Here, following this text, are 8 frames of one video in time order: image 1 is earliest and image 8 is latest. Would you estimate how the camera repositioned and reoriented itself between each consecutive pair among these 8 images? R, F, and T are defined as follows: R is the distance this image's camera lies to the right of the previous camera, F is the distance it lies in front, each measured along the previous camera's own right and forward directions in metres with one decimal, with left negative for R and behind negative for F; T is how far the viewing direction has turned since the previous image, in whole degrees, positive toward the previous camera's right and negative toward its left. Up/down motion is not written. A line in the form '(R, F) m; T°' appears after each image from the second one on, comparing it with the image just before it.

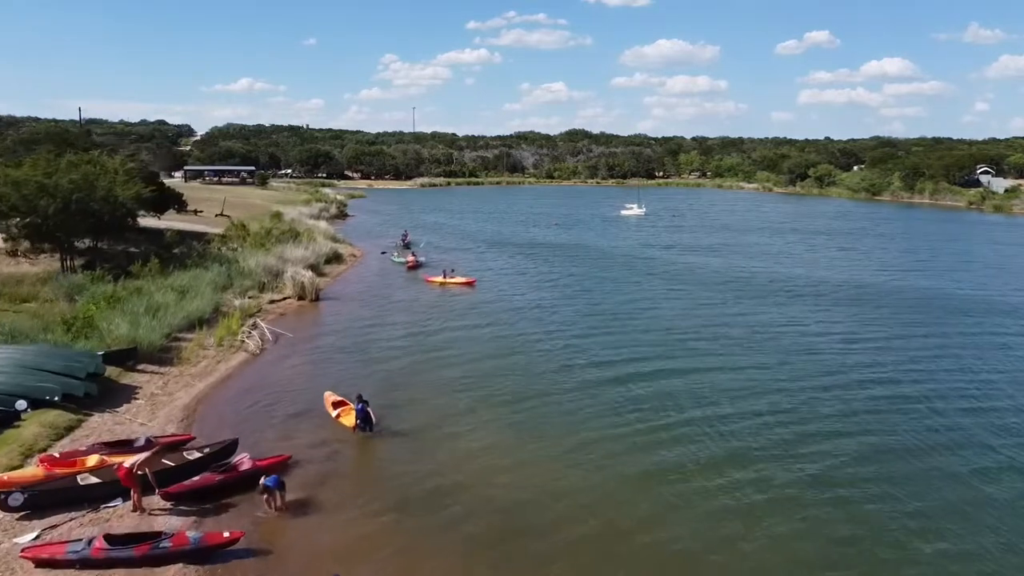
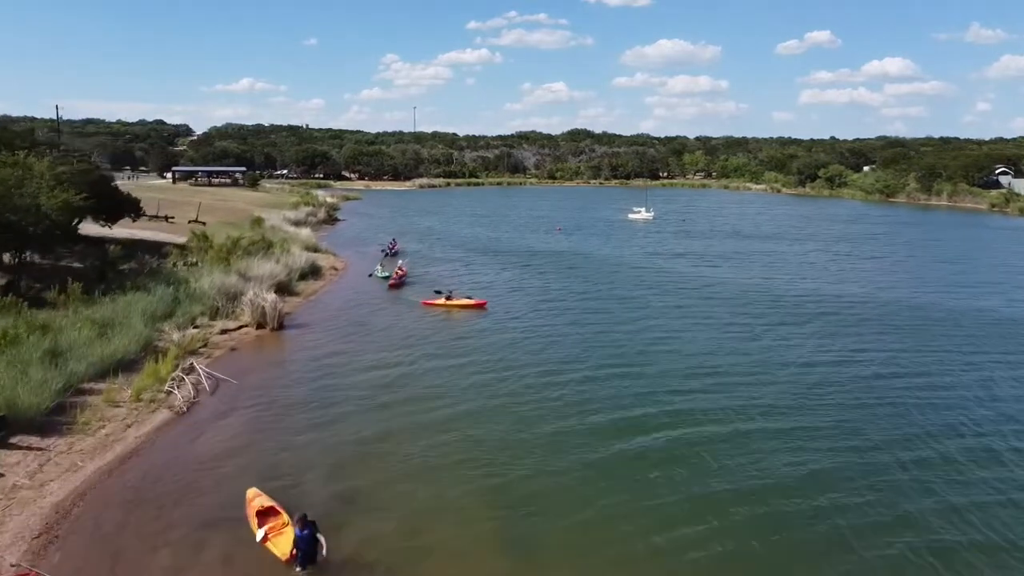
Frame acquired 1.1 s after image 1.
(+0.1, +5.0) m; 0°
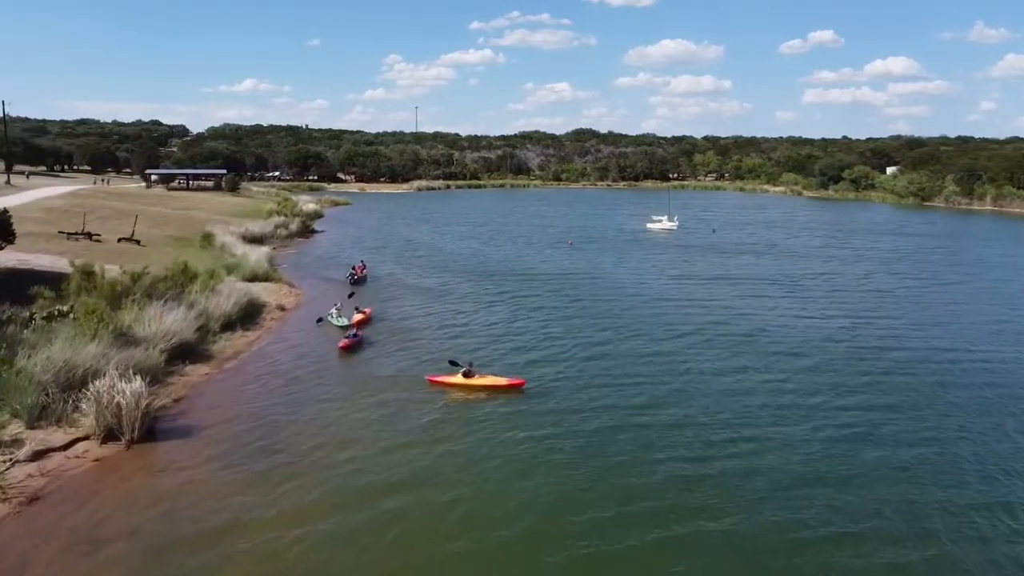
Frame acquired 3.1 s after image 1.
(0.0, +10.2) m; 0°
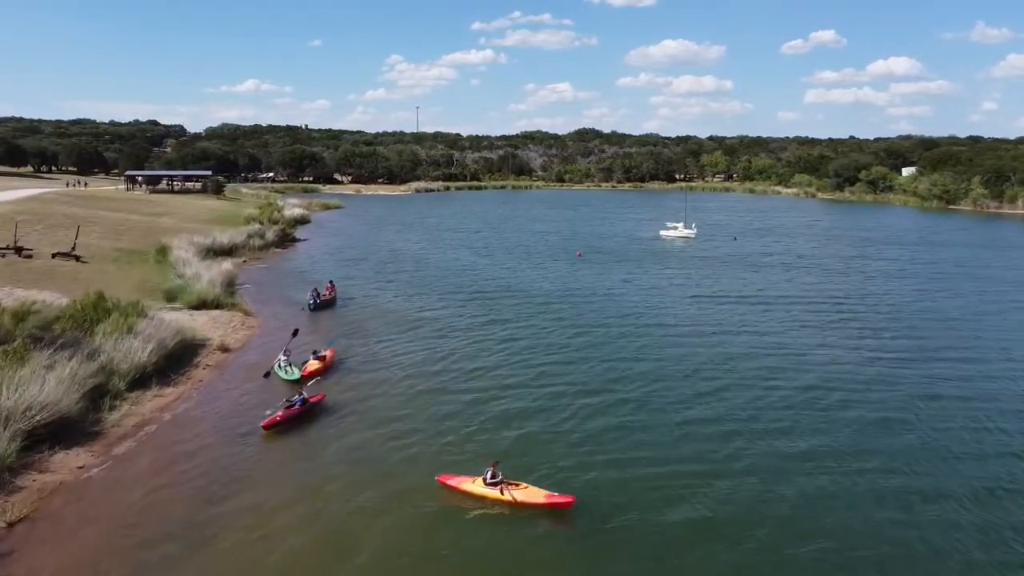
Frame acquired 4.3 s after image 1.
(0.0, +6.5) m; 0°
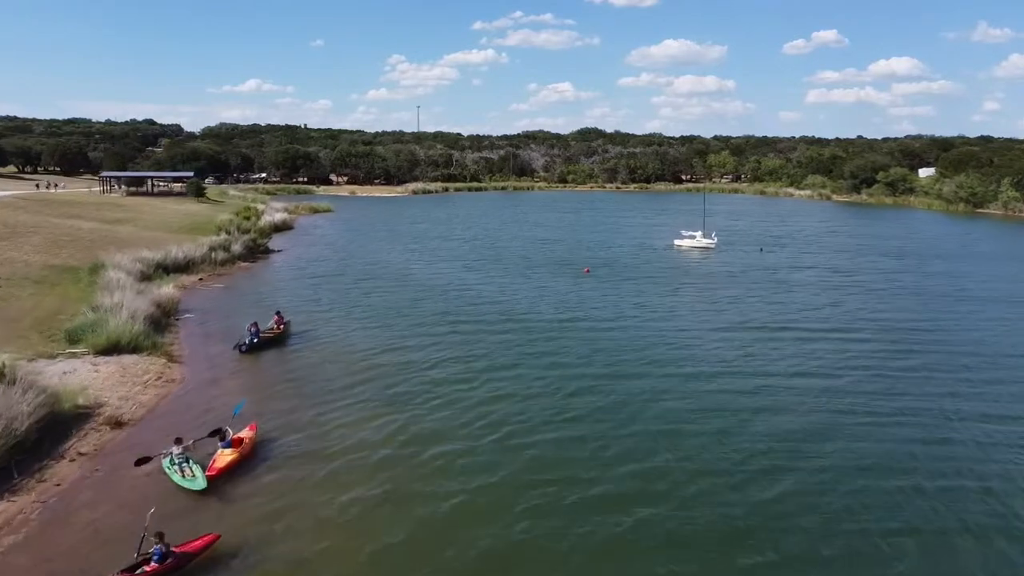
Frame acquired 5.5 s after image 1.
(+0.1, +6.7) m; 0°
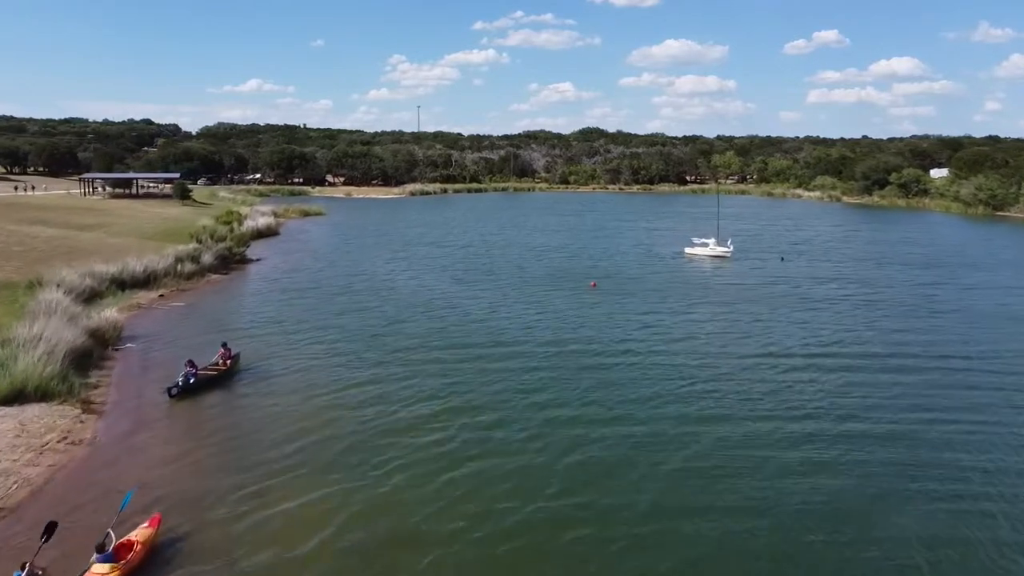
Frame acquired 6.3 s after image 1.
(+0.1, +4.6) m; 0°
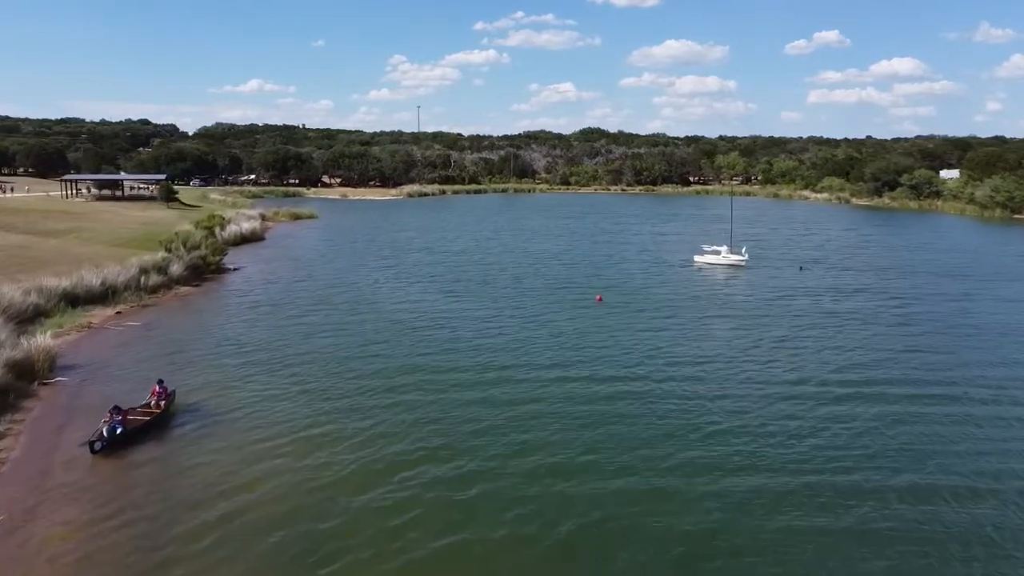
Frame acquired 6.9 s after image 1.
(+0.2, +3.8) m; 0°
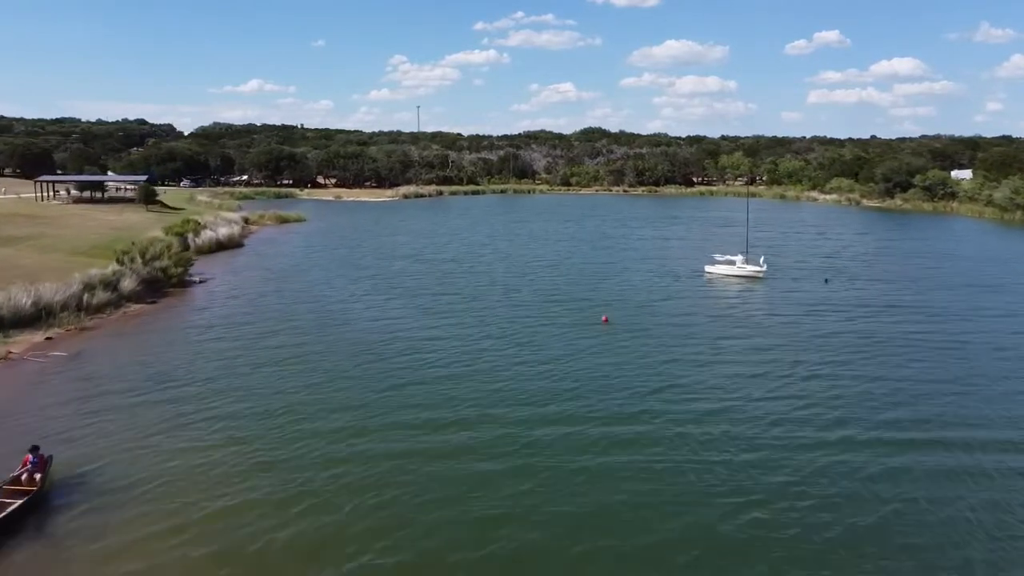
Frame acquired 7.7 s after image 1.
(+0.3, +4.6) m; 0°
